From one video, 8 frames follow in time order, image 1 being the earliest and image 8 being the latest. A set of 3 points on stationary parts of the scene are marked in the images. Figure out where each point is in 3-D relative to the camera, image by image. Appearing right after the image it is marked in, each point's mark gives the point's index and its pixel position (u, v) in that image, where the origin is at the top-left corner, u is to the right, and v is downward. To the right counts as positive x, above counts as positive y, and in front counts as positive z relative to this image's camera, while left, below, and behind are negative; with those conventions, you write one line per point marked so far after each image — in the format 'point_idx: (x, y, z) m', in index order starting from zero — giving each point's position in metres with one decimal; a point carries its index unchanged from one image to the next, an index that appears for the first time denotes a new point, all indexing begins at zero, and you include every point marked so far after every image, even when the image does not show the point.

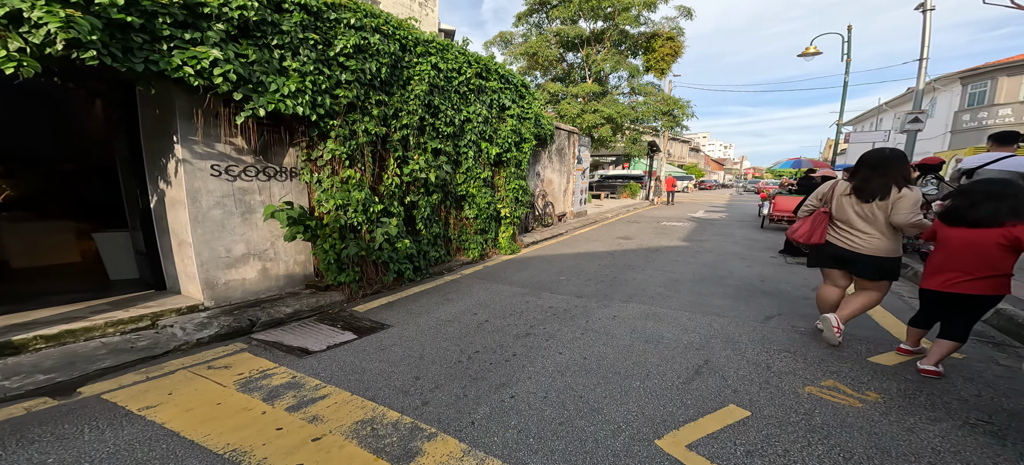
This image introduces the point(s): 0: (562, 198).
0: (+1.2, +1.1, +12.0) m
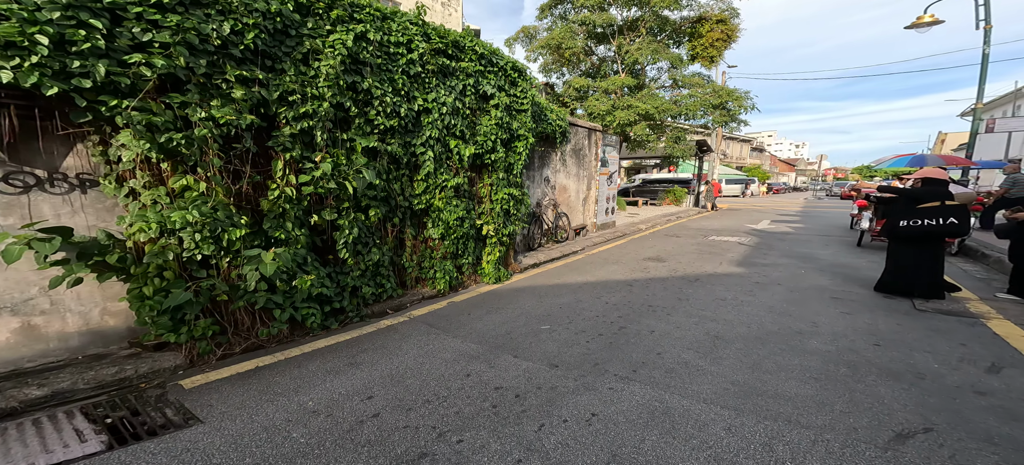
0: (+1.5, +0.7, +10.0) m
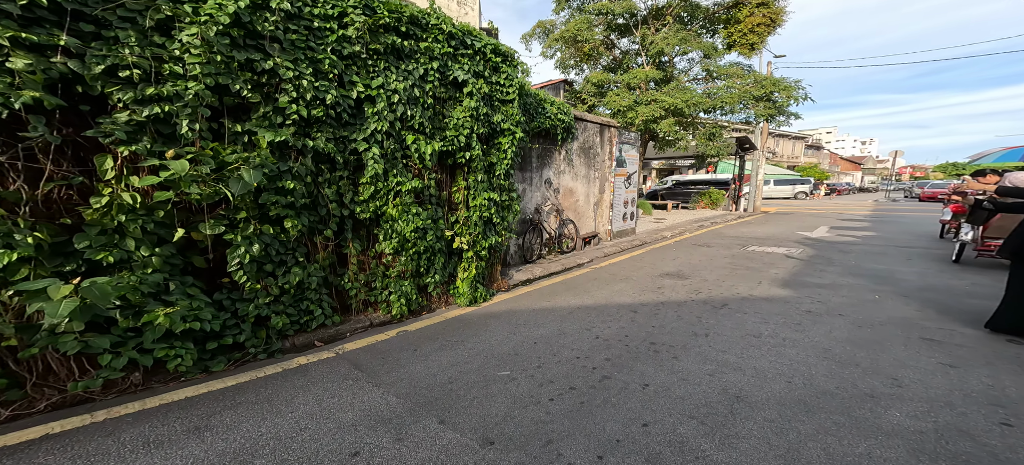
0: (+1.7, +0.4, +8.8) m
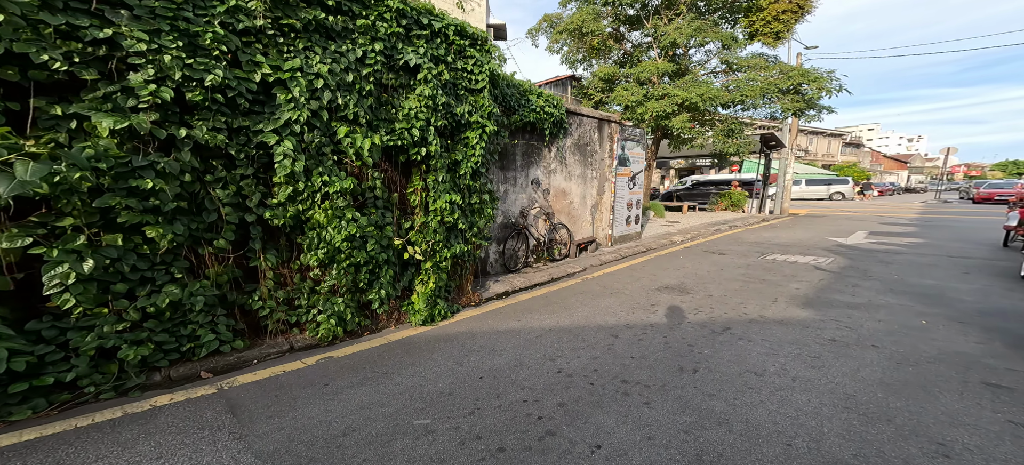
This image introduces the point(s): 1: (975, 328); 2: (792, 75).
0: (+1.5, +0.3, +8.0) m
1: (+4.7, -0.9, +4.2) m
2: (+8.4, +4.7, +12.4) m
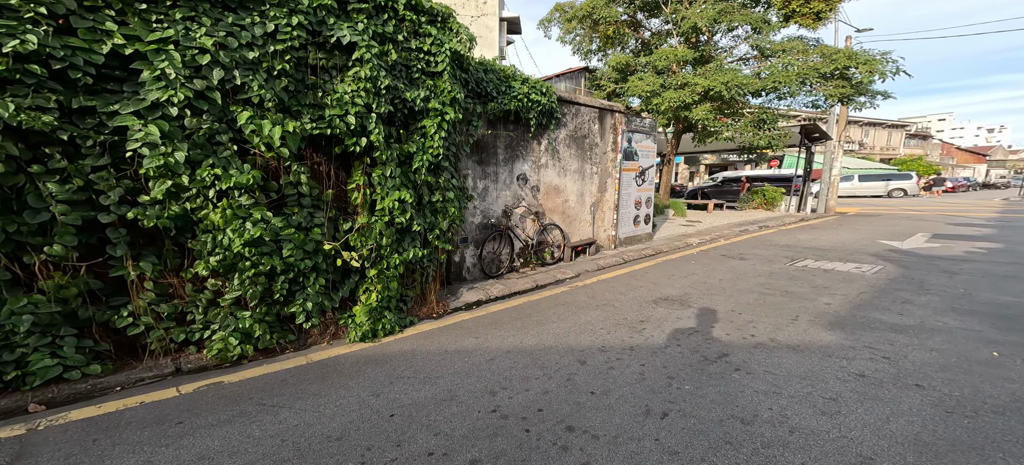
0: (+1.3, +0.3, +7.3) m
1: (+4.3, -1.0, +3.2) m
2: (+8.6, +4.7, +11.1) m
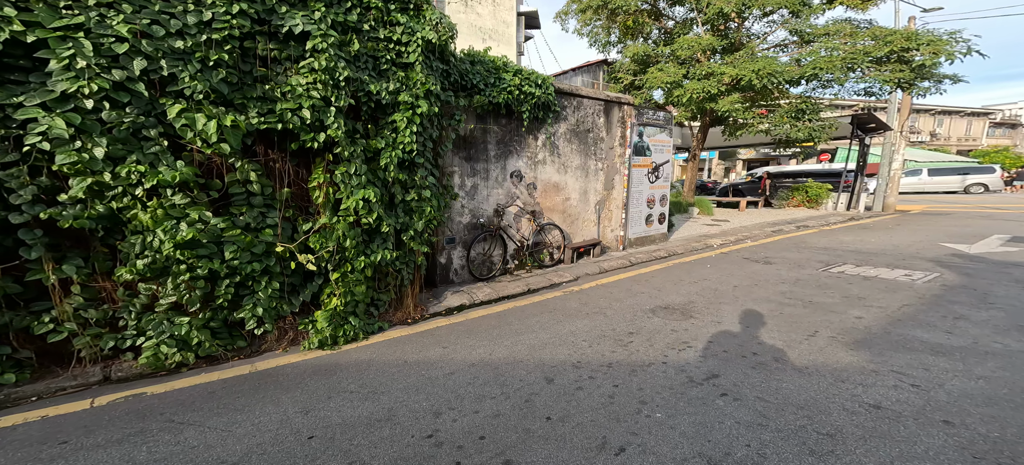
0: (+1.3, +0.3, +6.8) m
1: (+3.9, -1.1, +2.6) m
2: (+8.9, +4.6, +10.0) m
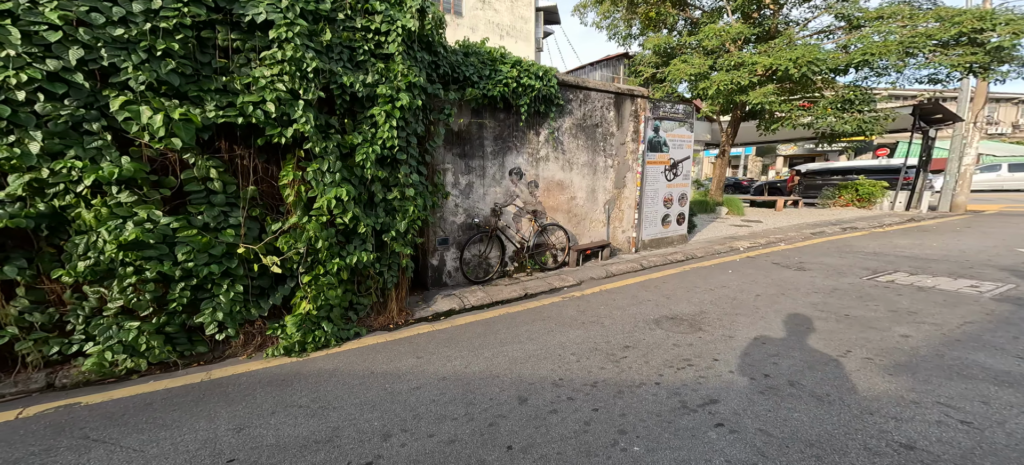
0: (+1.4, +0.3, +6.4) m
1: (+3.7, -1.1, +2.0) m
2: (+9.2, +4.6, +9.0) m
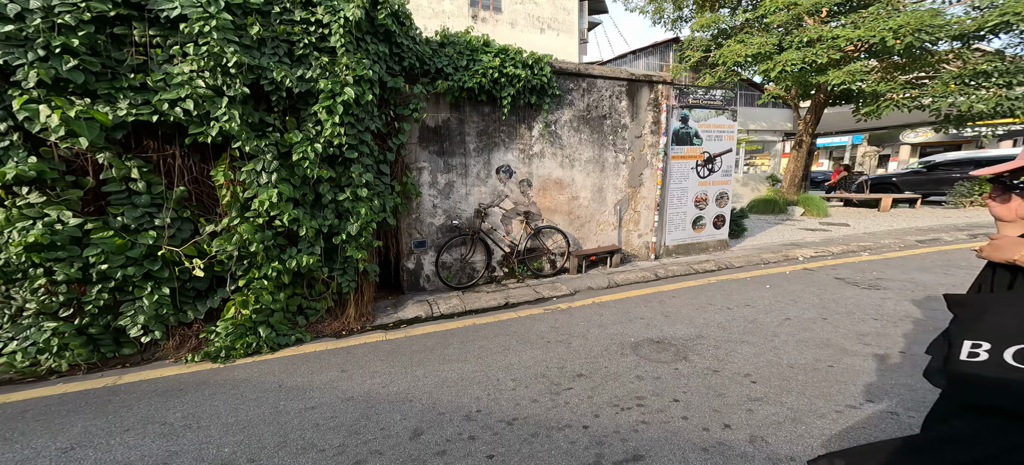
0: (+1.4, +0.2, +5.7) m
1: (+2.8, -1.2, +0.9) m
2: (+9.6, +4.4, +6.9) m
